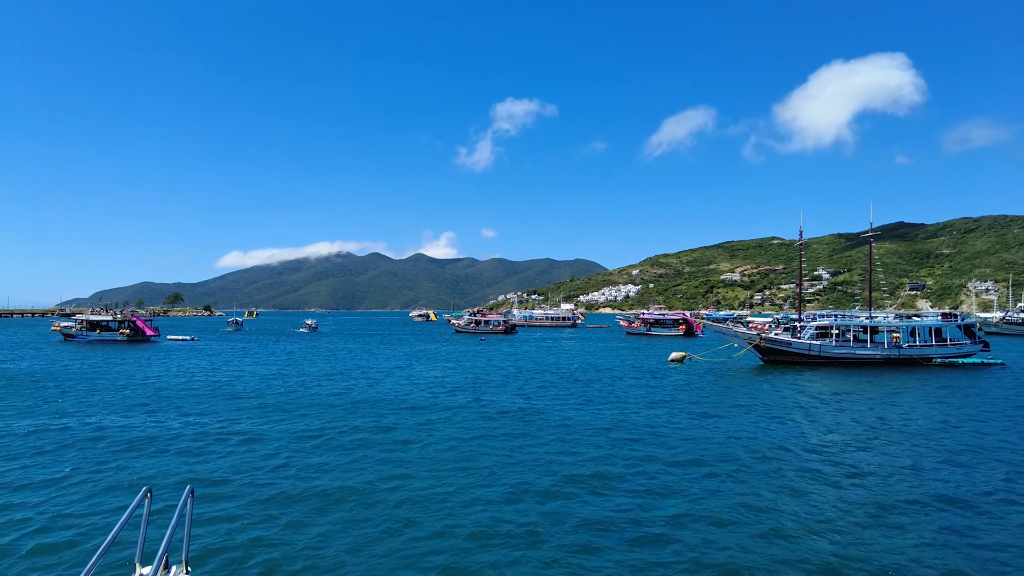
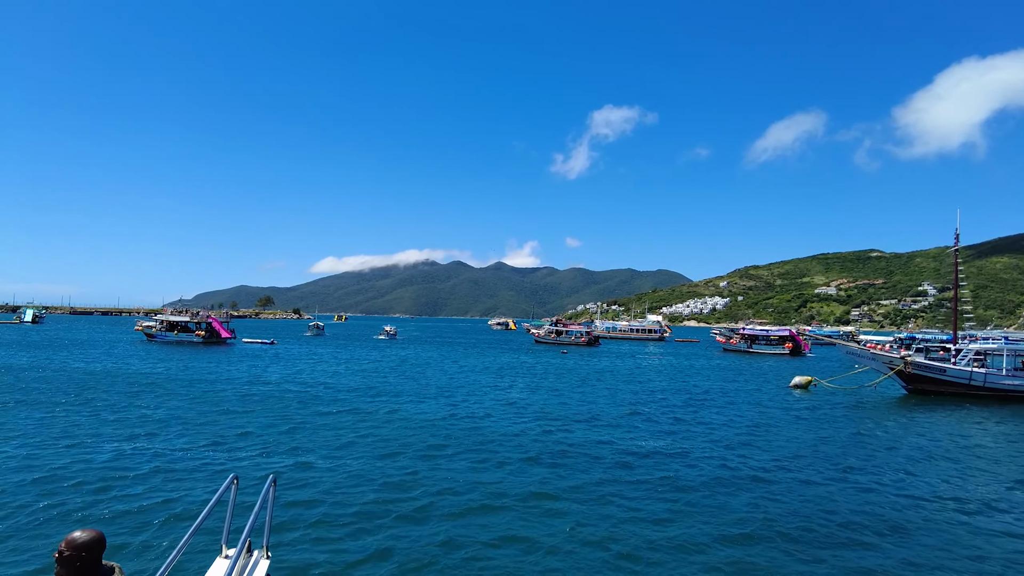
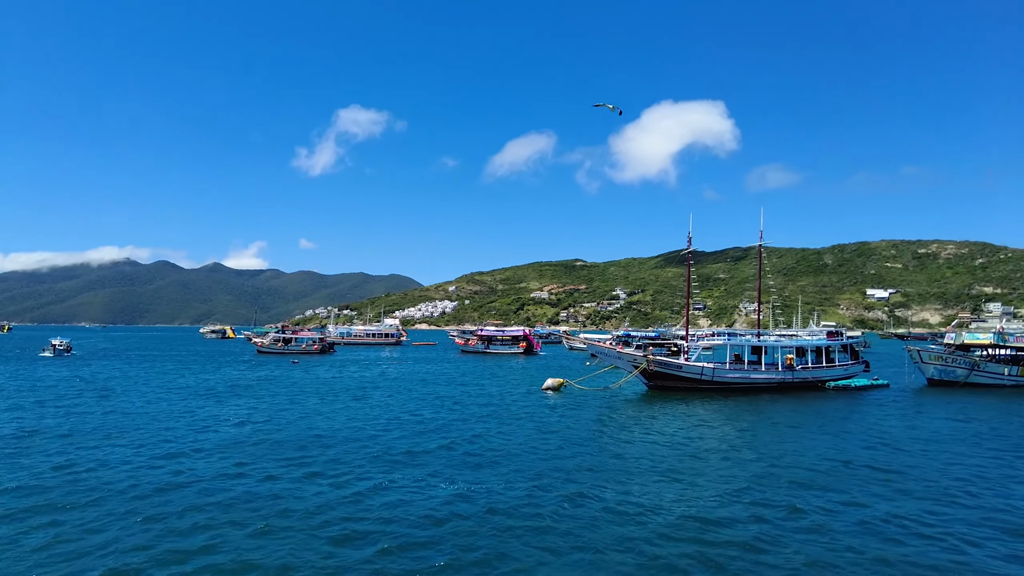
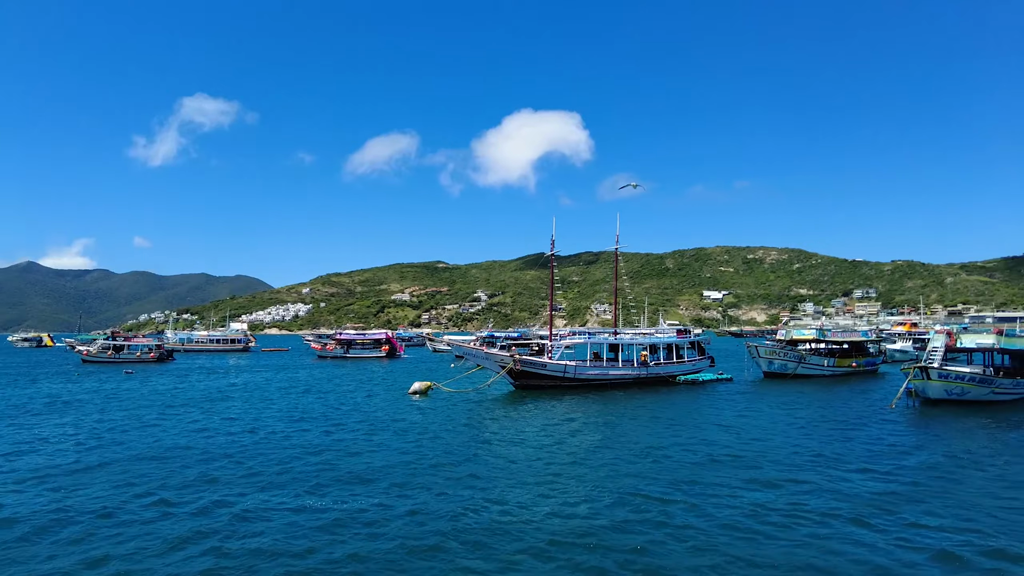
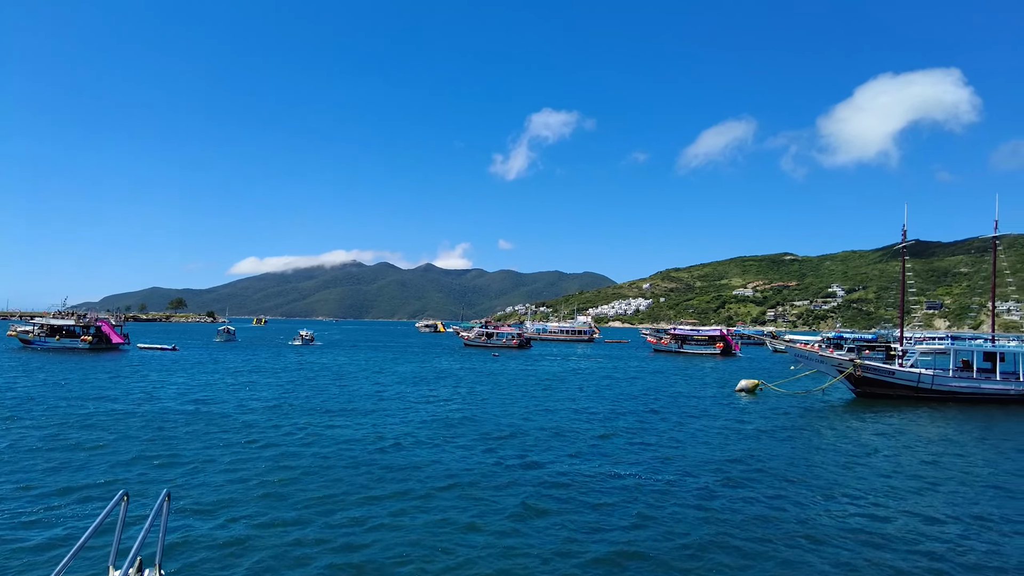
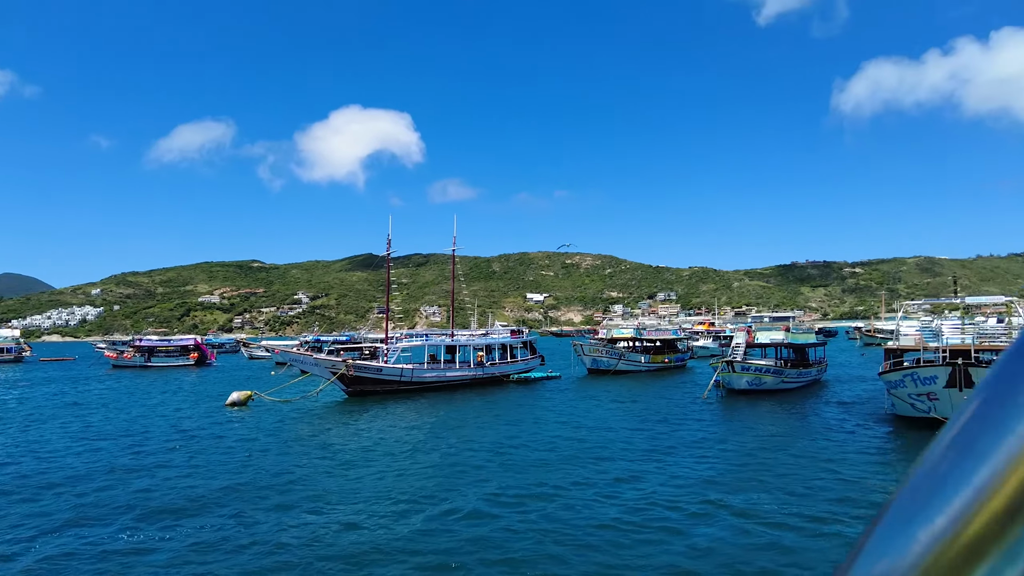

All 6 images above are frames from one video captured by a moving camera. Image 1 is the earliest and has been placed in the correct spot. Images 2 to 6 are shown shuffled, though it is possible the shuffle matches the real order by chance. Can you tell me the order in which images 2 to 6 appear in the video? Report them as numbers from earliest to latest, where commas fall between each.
2, 5, 3, 4, 6
